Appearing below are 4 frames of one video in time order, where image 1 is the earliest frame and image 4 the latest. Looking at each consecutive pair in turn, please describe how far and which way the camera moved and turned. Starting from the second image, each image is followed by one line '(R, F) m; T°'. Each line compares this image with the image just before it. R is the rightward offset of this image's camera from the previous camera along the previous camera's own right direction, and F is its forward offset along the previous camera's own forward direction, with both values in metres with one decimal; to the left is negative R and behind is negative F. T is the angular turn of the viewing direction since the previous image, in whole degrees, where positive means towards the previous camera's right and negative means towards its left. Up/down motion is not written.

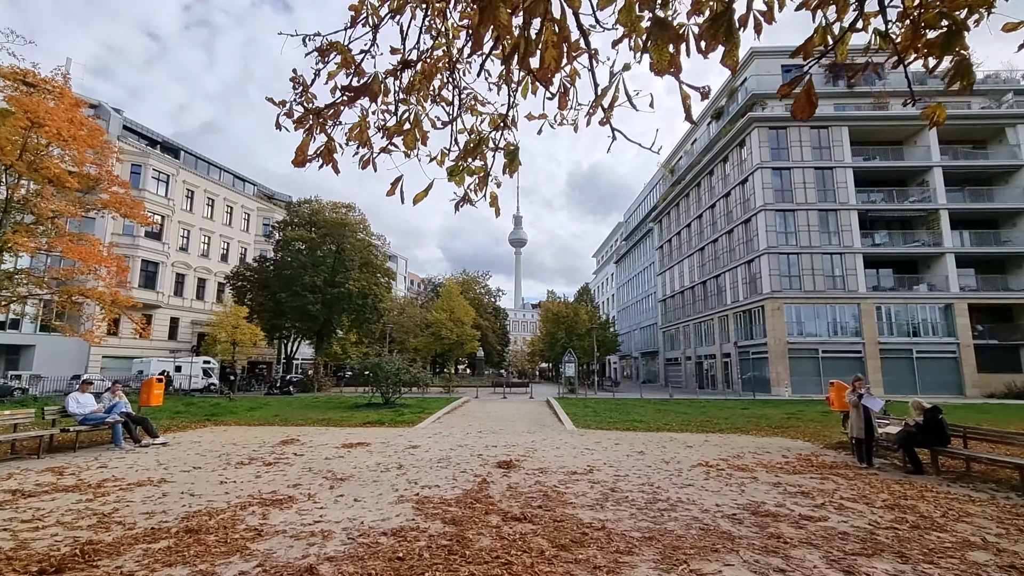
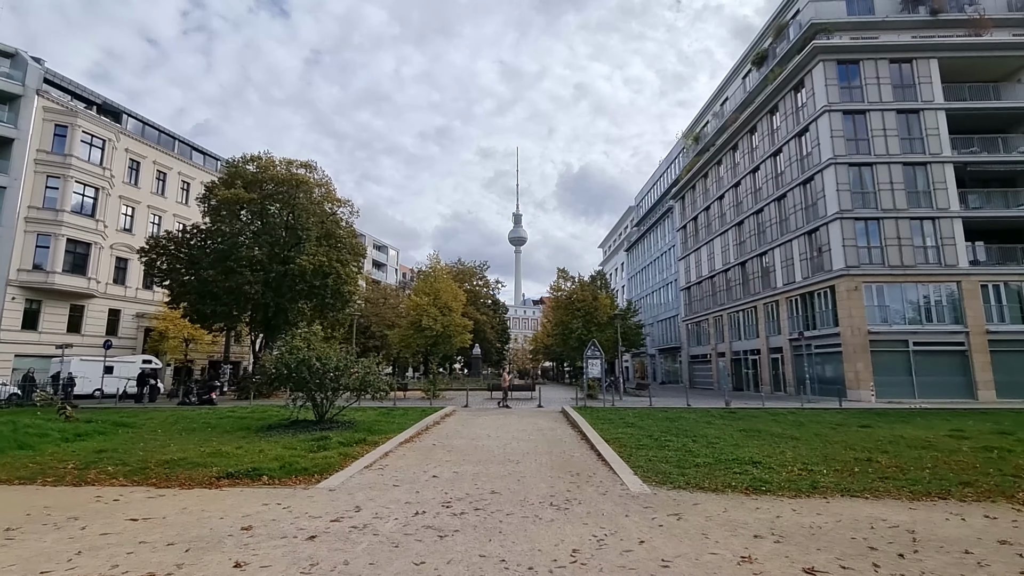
(-0.1, +8.0) m; 0°
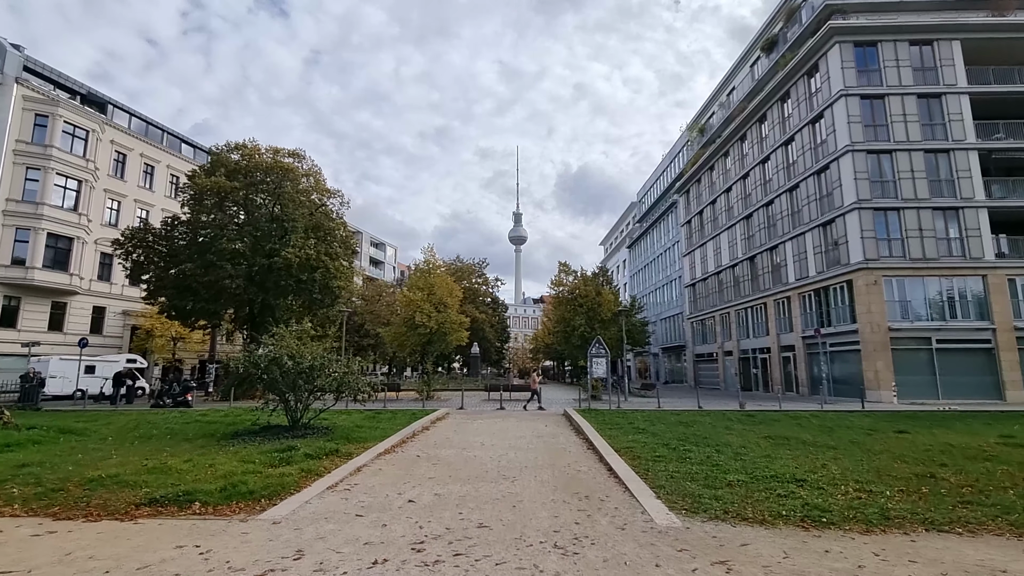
(+0.1, +1.6) m; 0°
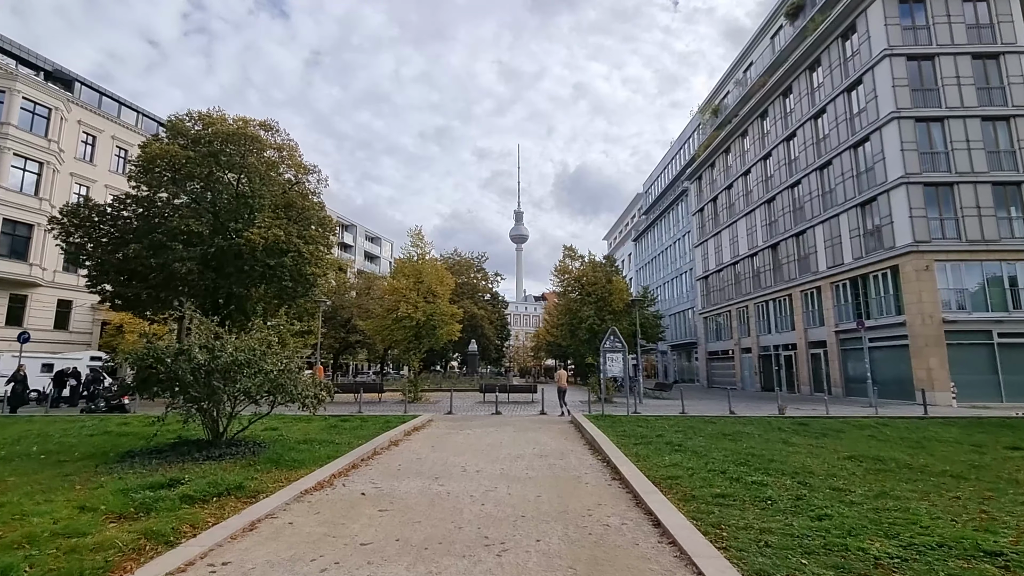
(+0.1, +3.3) m; 0°
